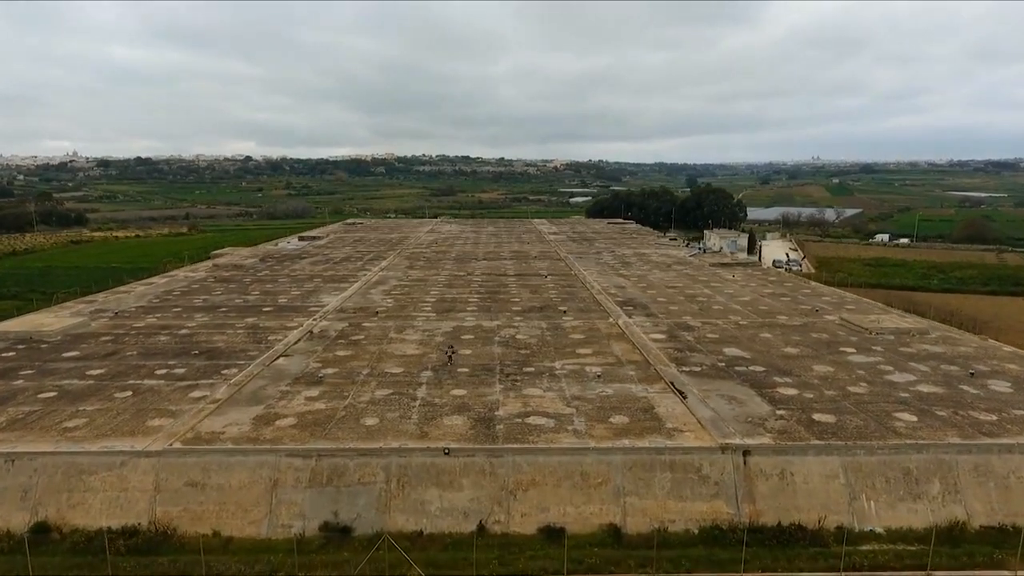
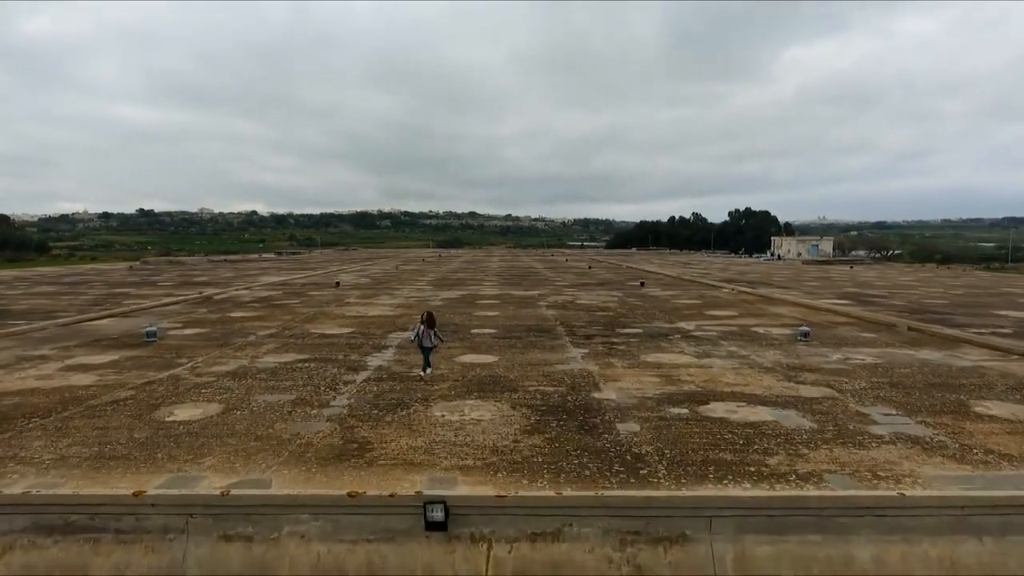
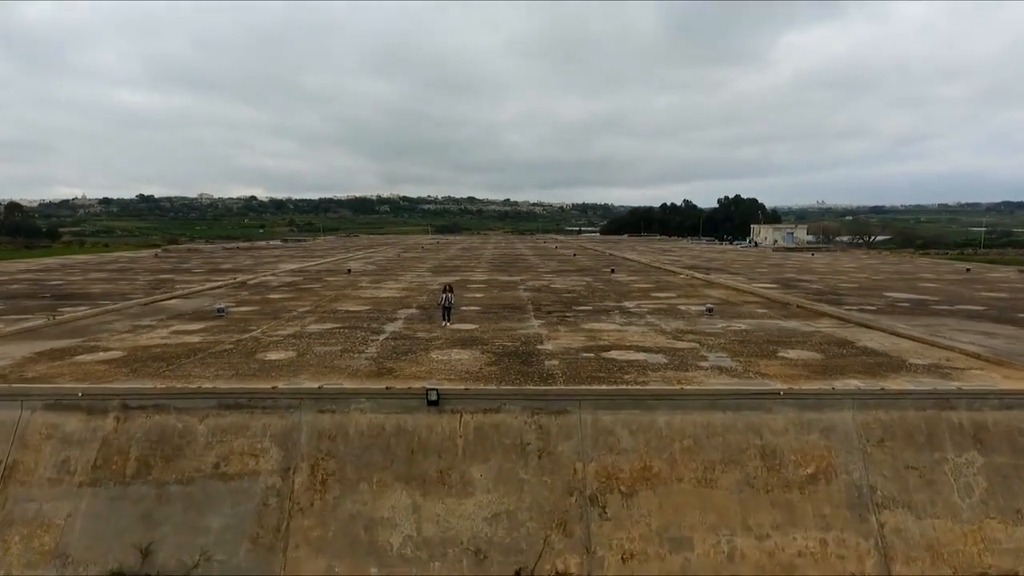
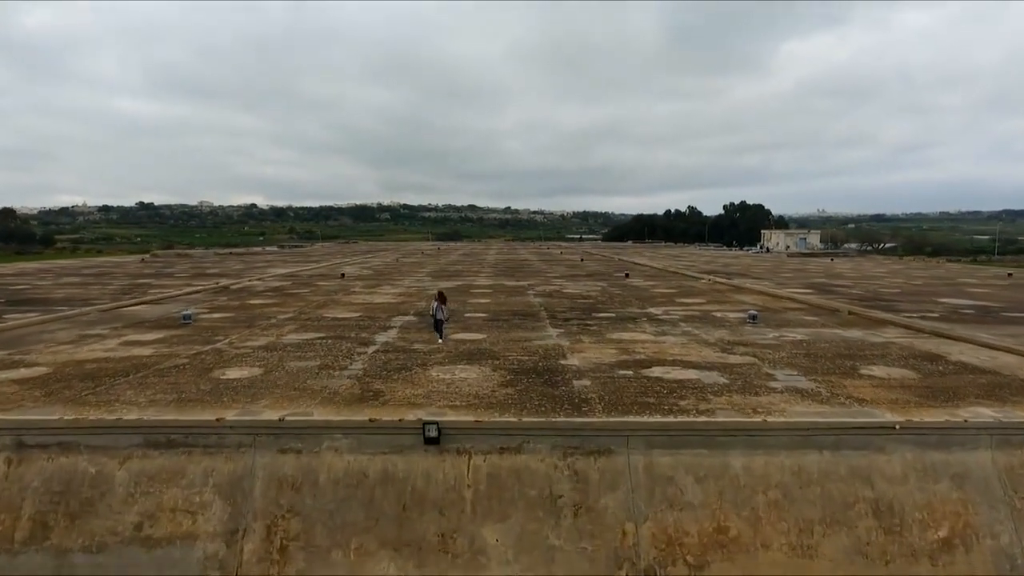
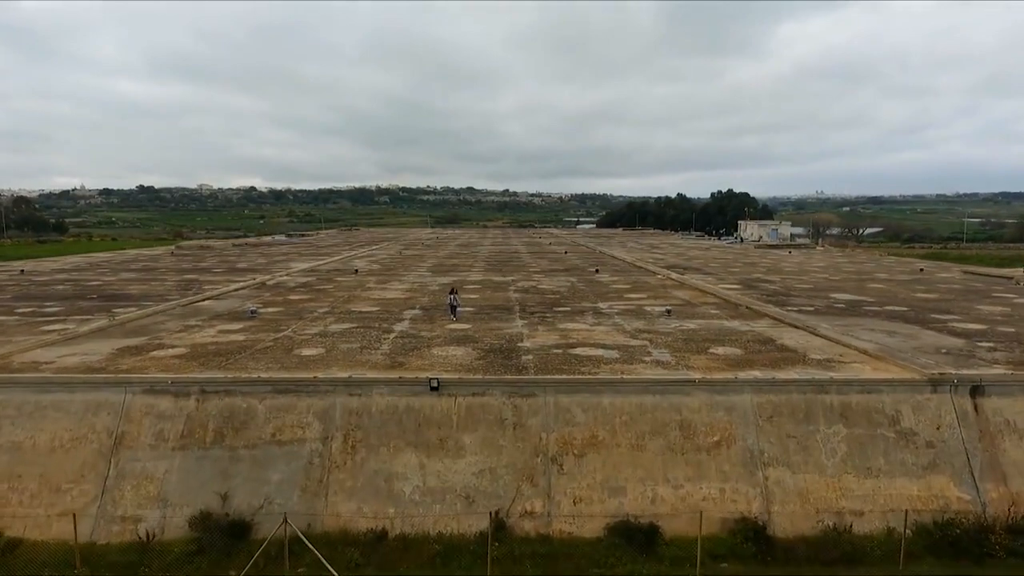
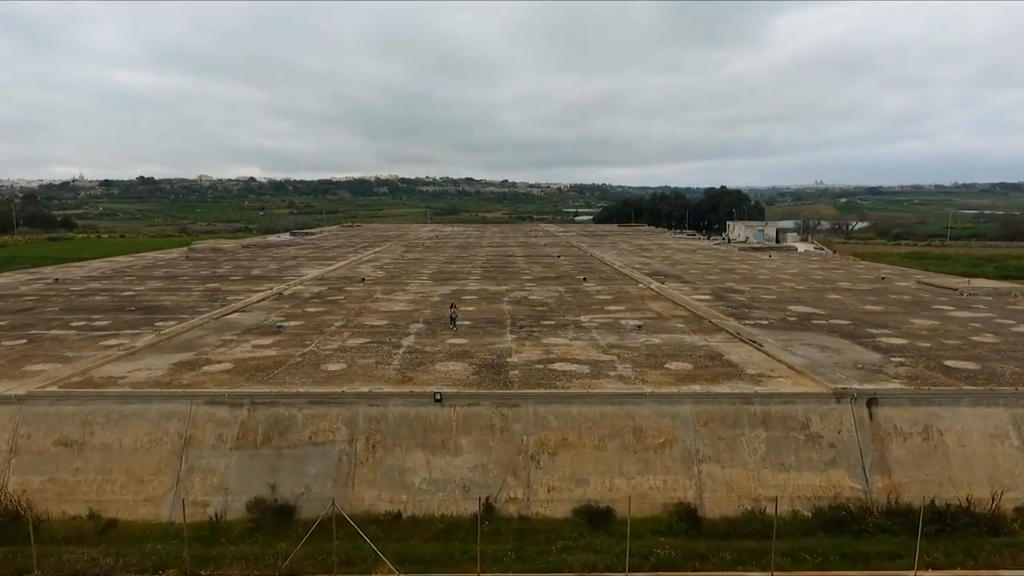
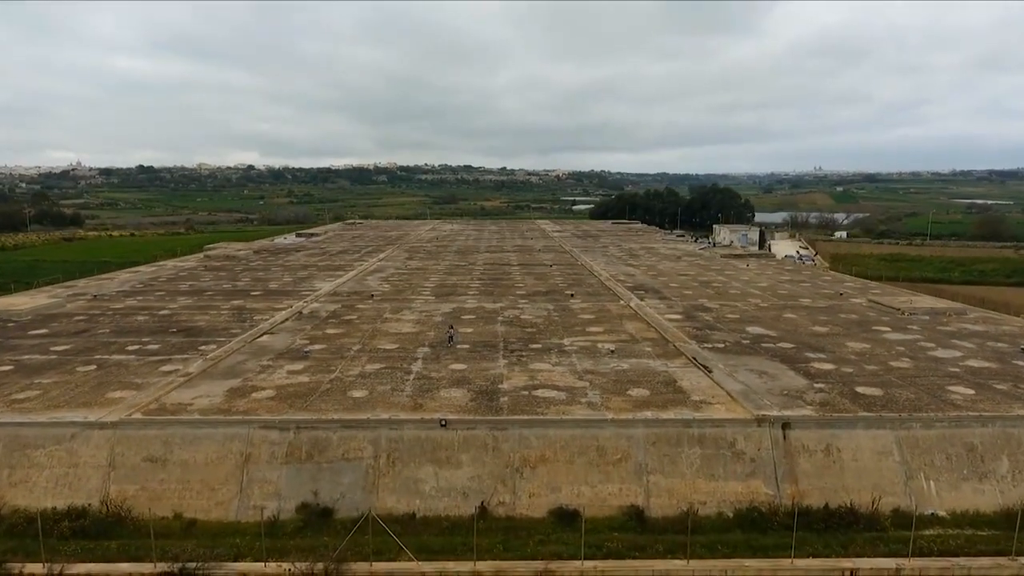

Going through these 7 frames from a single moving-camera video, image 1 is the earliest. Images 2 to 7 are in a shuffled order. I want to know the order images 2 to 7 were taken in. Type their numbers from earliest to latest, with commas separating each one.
7, 6, 5, 3, 4, 2
